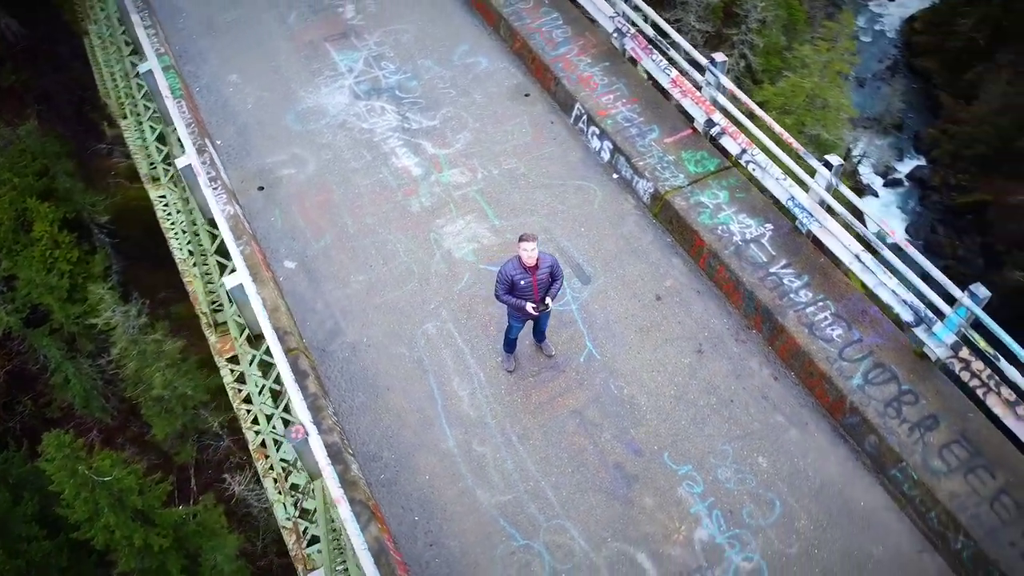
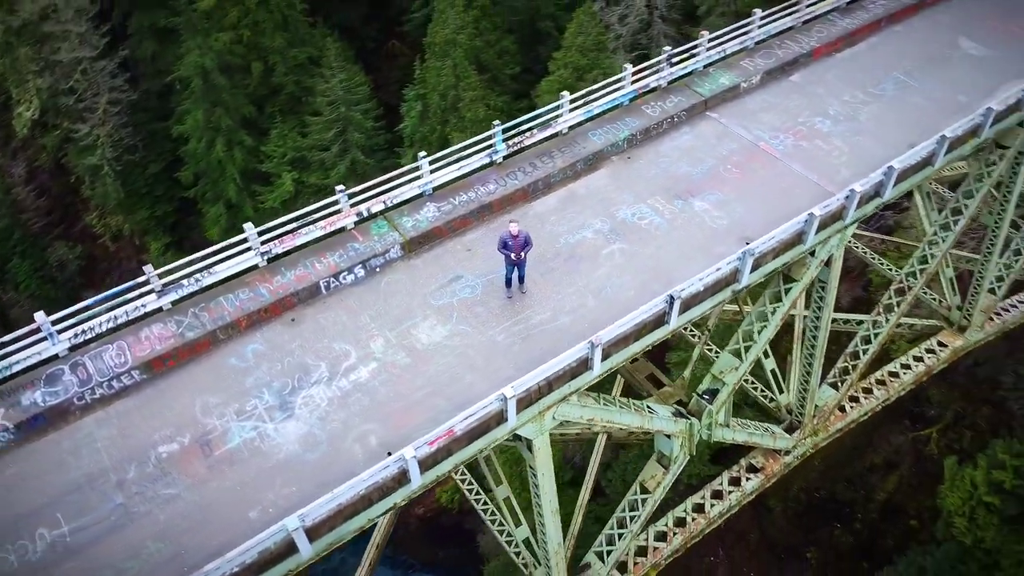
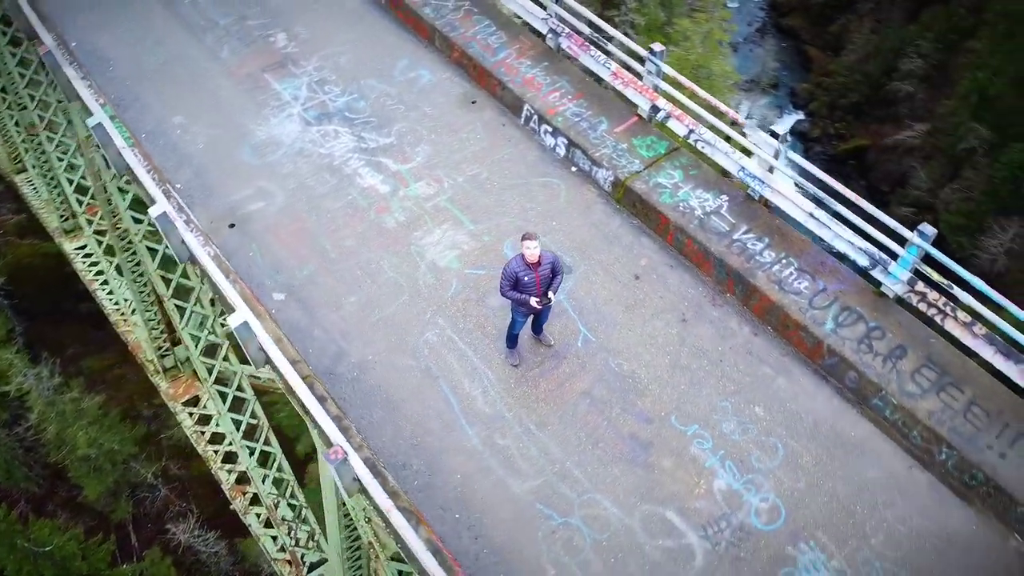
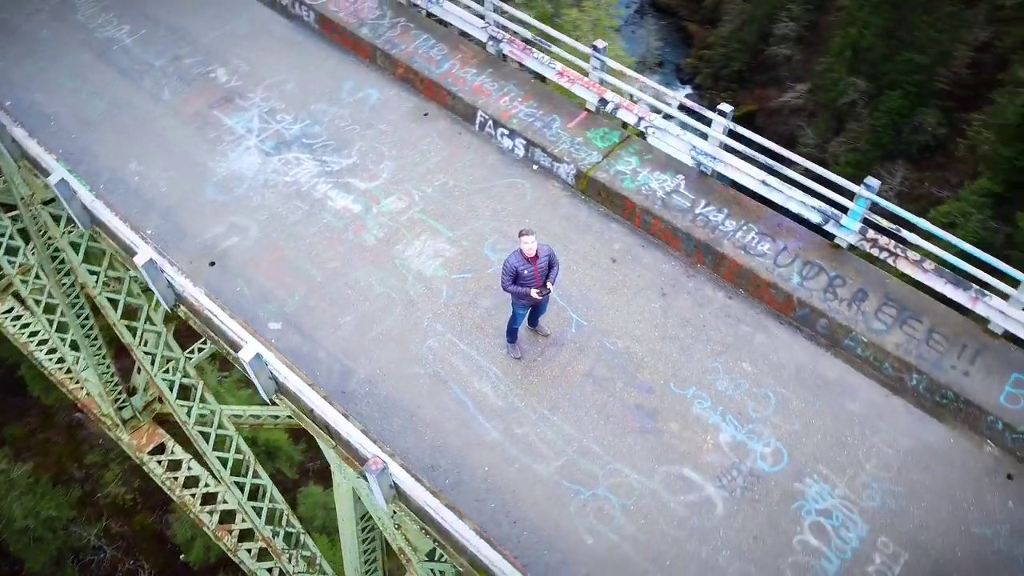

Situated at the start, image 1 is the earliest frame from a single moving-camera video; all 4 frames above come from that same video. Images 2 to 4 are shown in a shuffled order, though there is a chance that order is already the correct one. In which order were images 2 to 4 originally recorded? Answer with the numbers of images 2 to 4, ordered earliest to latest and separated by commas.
3, 4, 2
